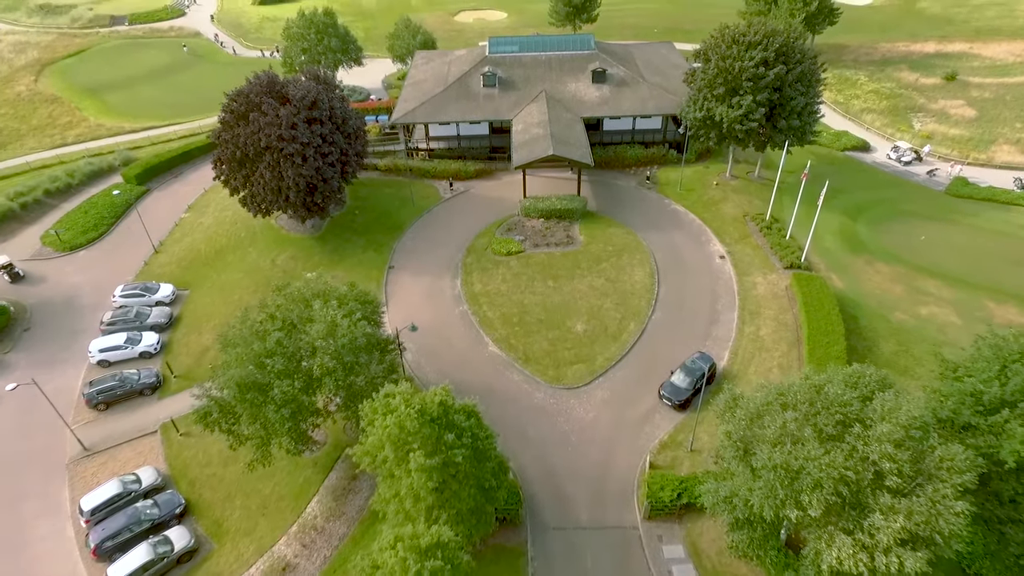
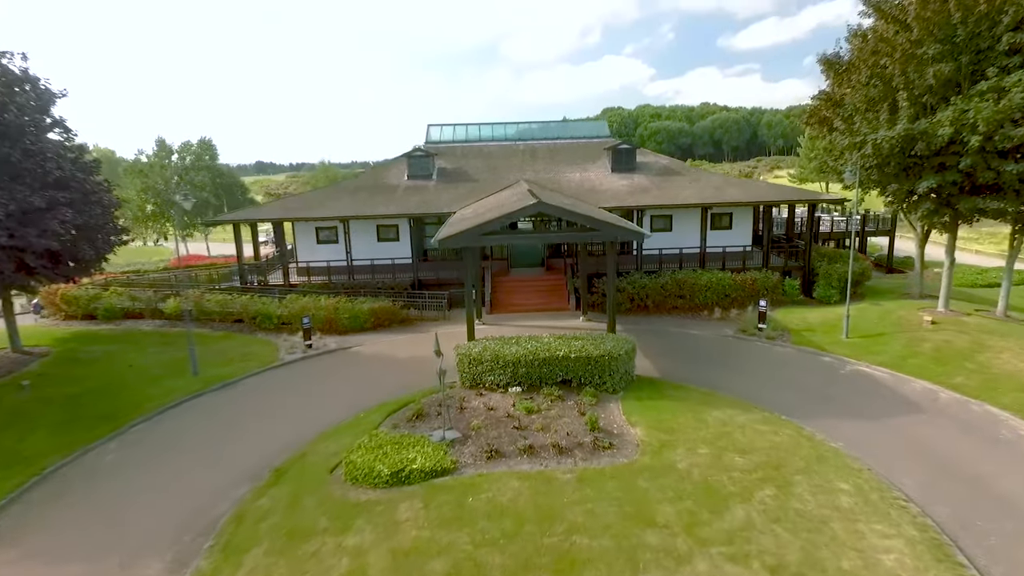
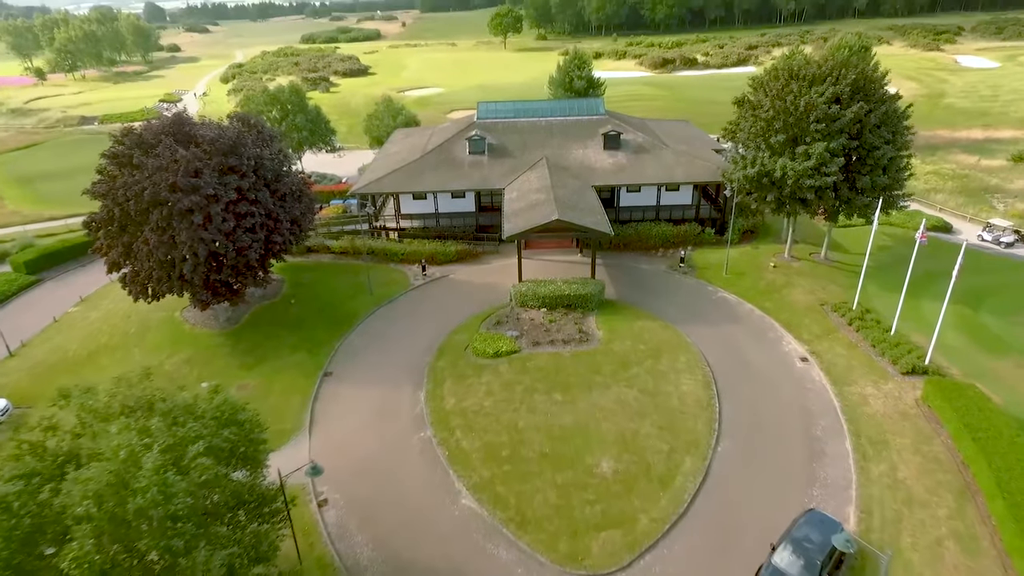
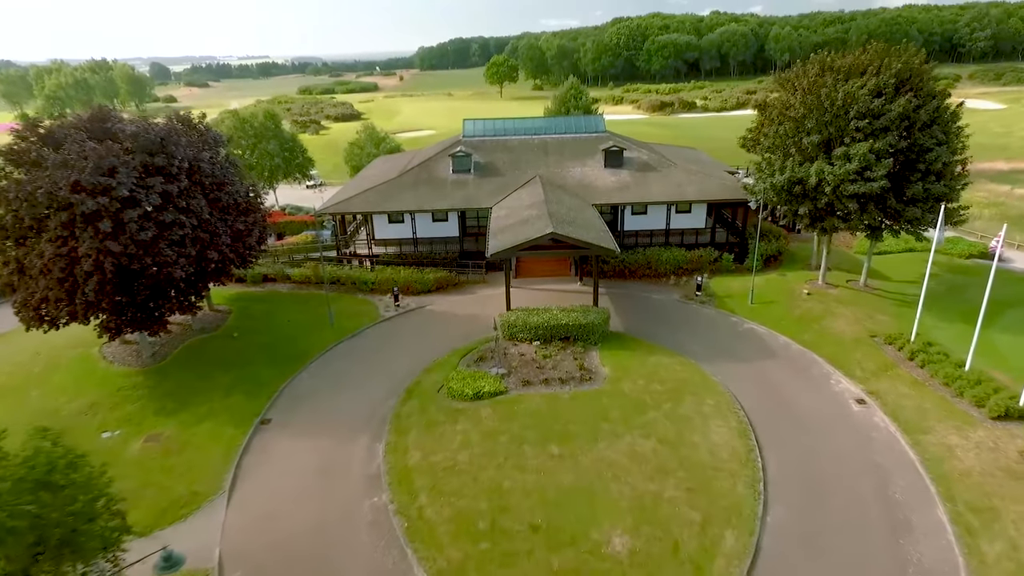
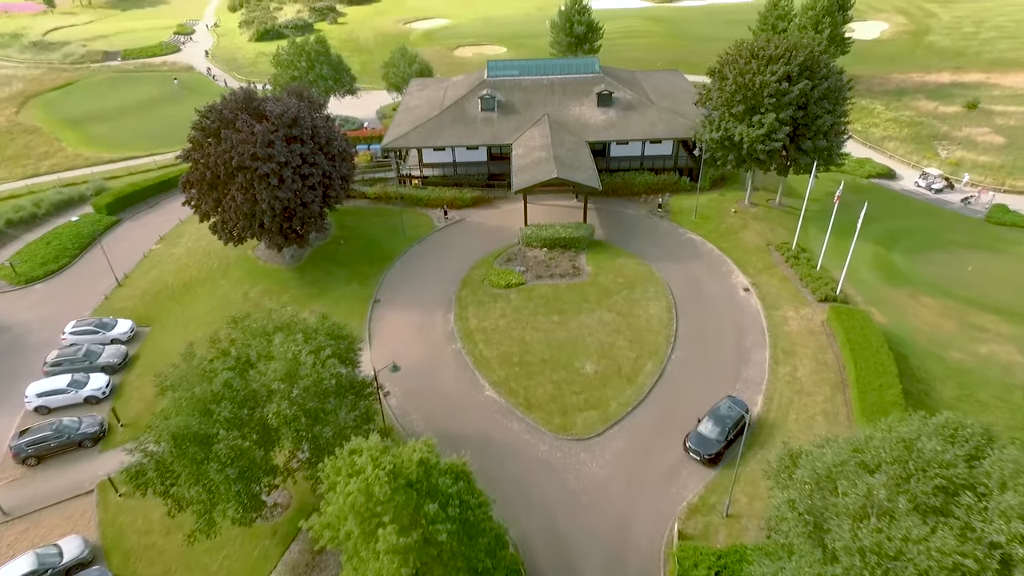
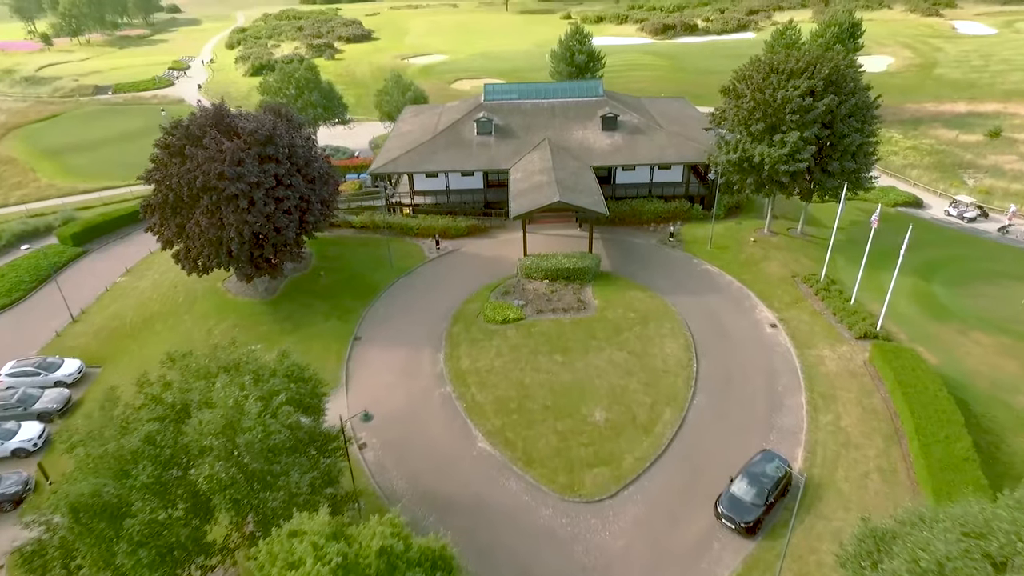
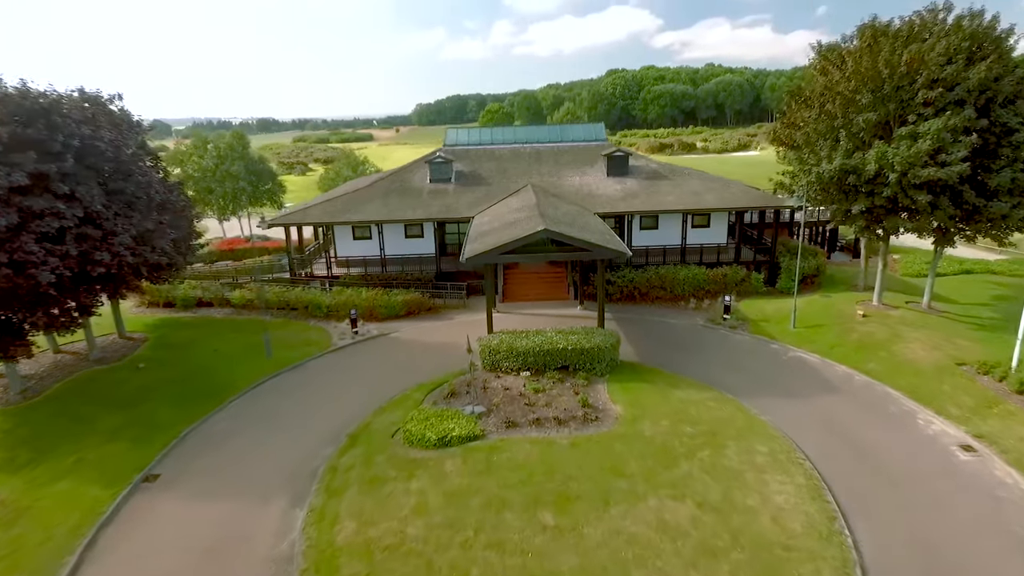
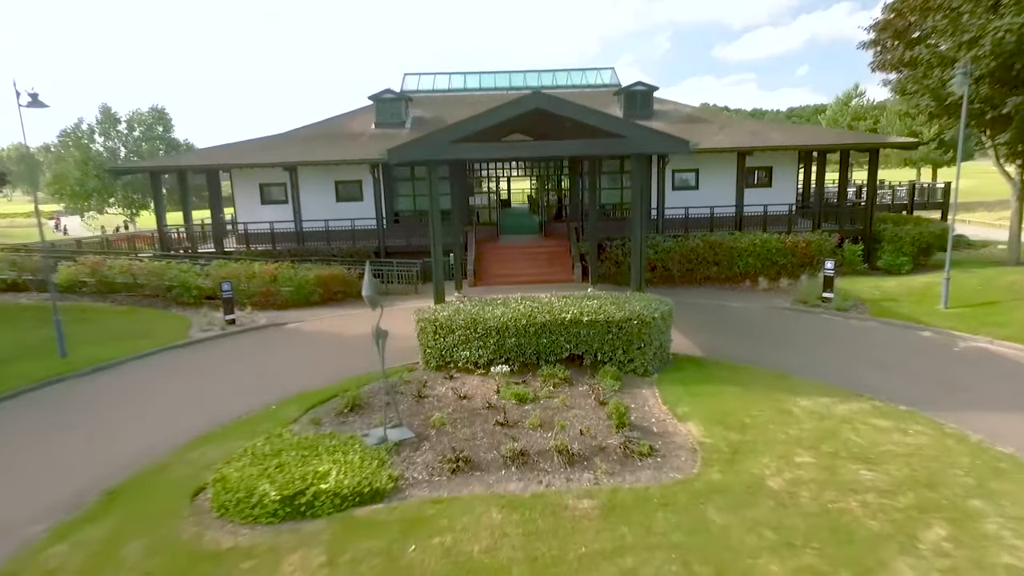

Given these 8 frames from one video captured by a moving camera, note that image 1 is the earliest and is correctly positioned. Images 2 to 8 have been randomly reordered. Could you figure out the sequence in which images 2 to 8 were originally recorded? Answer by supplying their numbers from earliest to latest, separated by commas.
5, 6, 3, 4, 7, 2, 8
